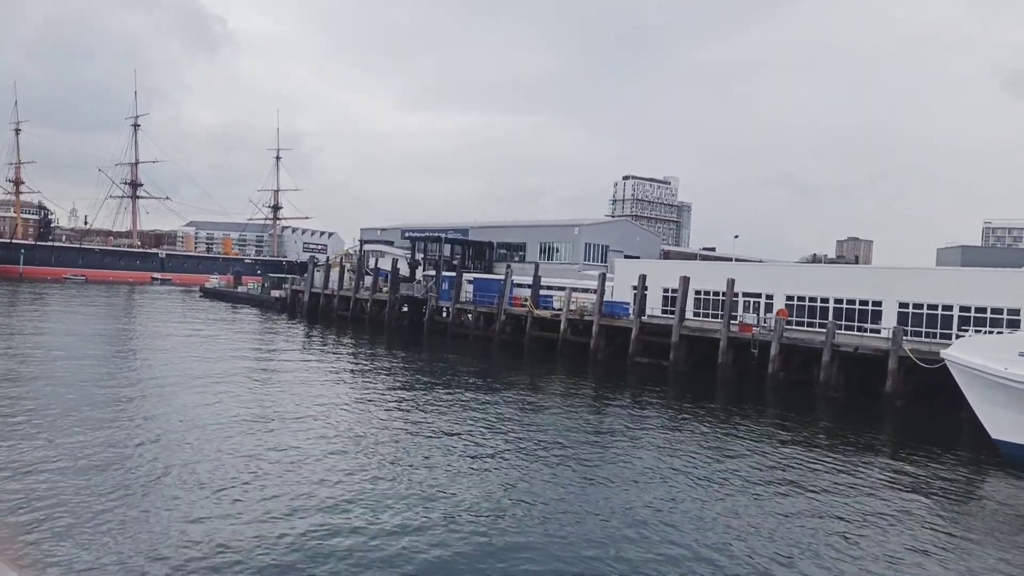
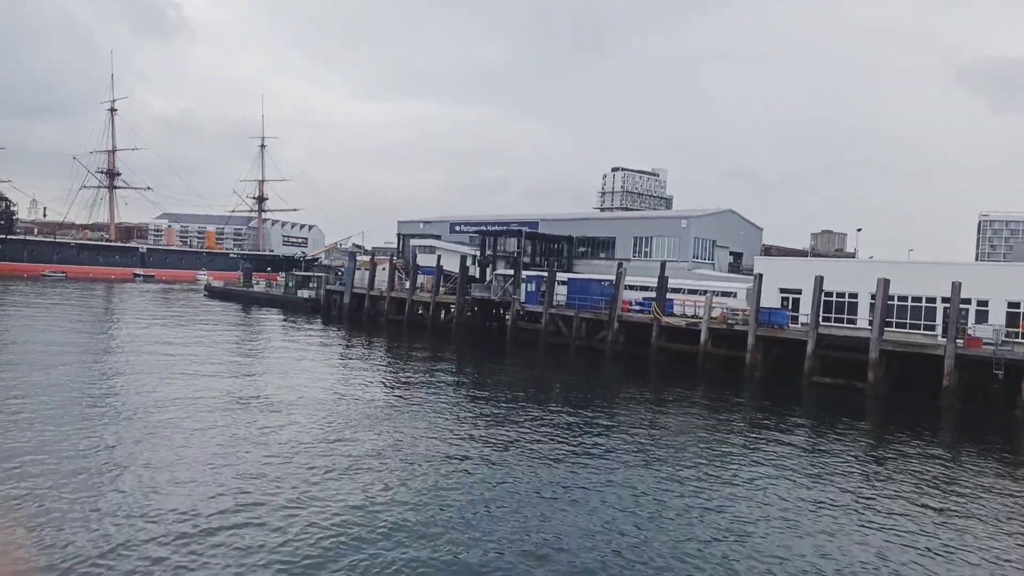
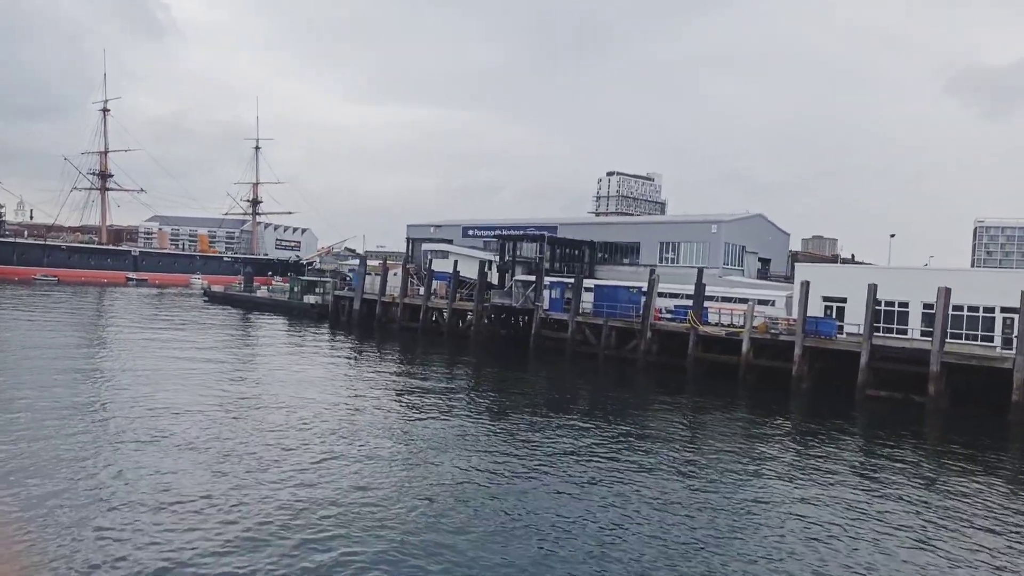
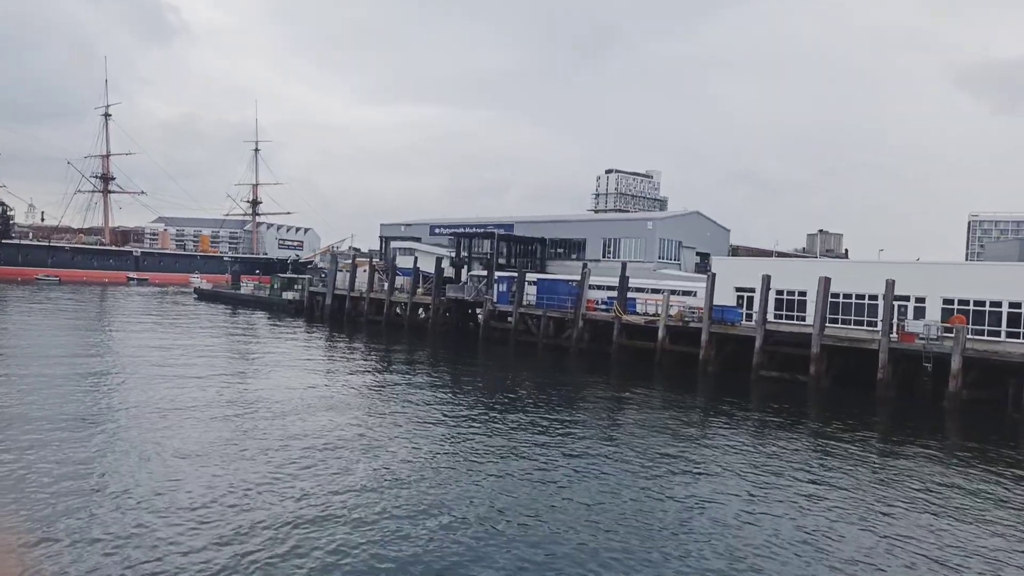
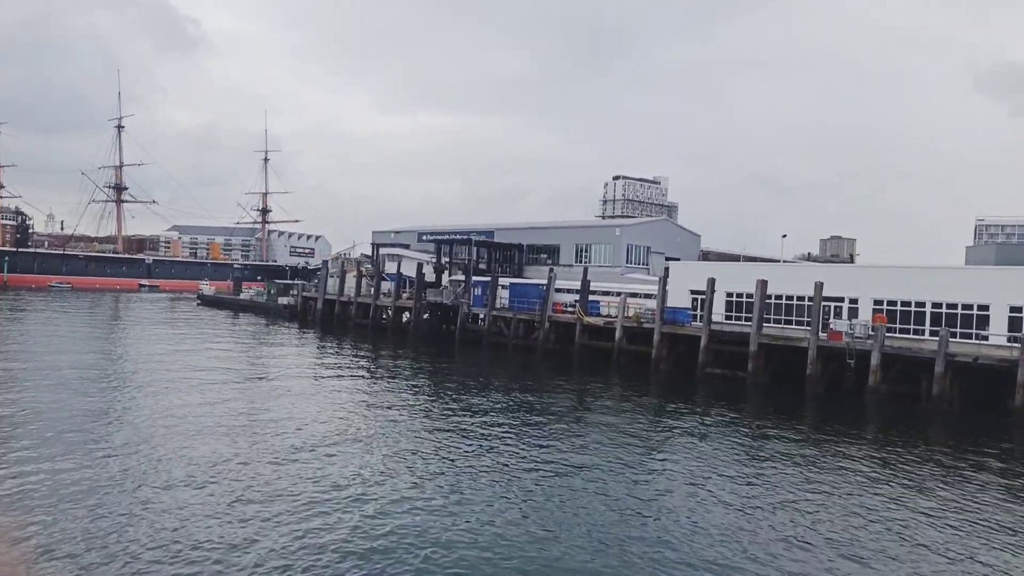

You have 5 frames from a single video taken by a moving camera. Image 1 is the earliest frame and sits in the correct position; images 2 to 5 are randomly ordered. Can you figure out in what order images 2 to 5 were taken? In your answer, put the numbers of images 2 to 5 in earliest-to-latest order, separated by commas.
5, 4, 2, 3
